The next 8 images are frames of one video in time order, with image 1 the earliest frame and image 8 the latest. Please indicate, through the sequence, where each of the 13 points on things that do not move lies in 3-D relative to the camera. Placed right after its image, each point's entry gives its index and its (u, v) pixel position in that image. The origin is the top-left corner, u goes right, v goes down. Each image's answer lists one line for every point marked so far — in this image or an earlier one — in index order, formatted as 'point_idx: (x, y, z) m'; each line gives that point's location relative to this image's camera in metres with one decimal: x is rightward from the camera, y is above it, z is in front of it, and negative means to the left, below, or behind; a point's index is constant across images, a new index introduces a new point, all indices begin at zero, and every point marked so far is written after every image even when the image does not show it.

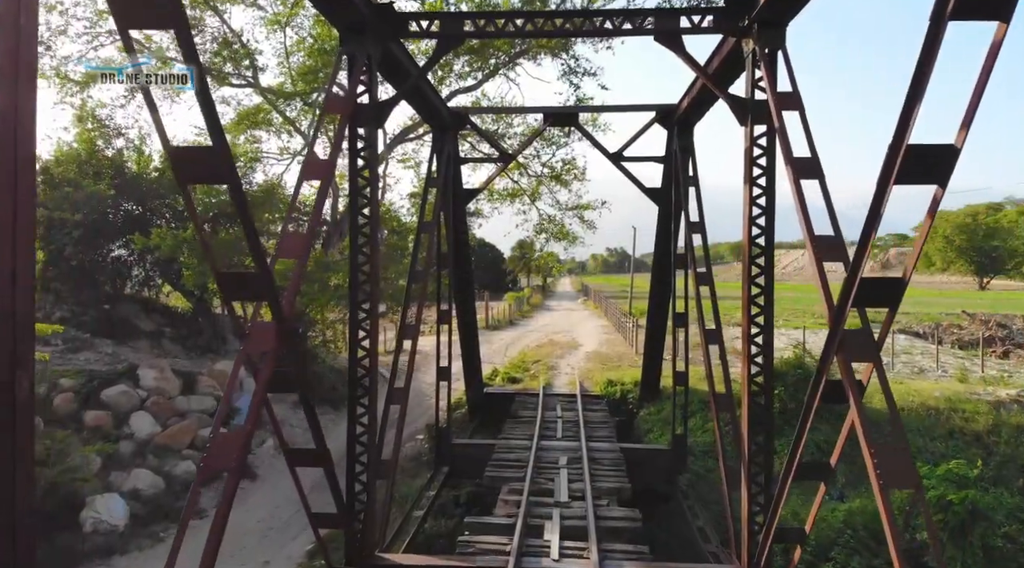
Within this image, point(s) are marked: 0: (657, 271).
0: (+2.3, +0.2, +10.9) m
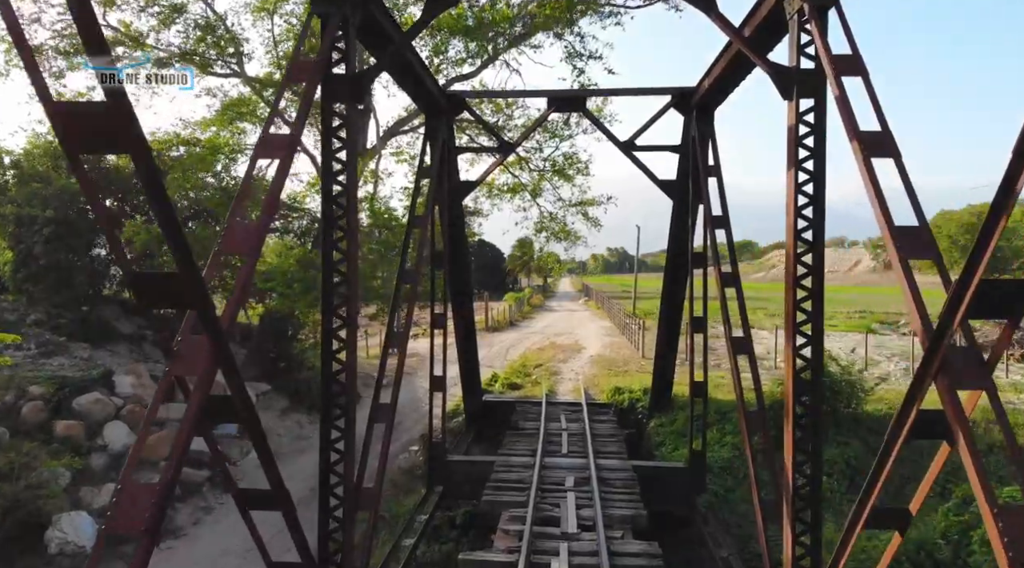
0: (+2.3, +0.2, +10.0) m
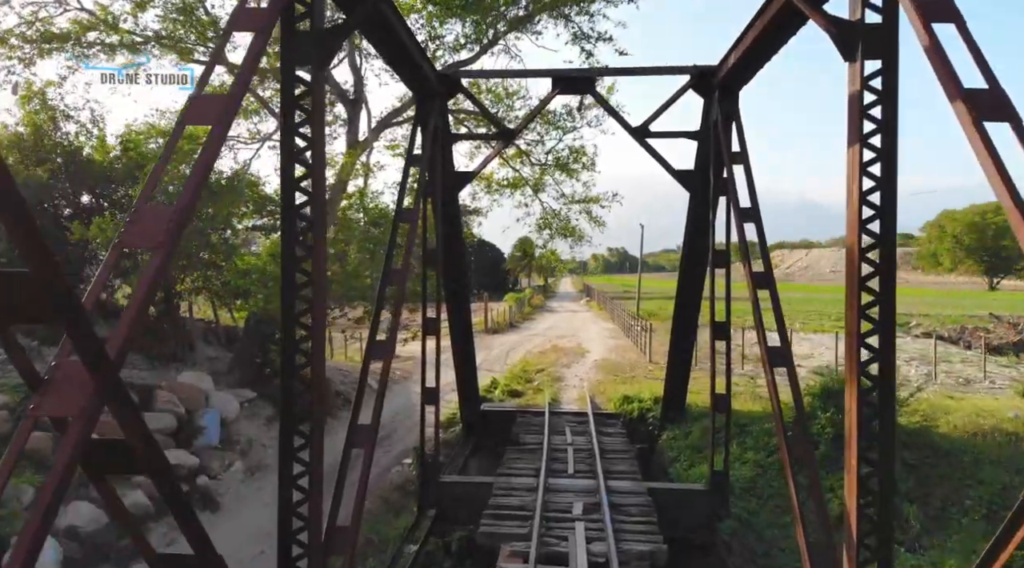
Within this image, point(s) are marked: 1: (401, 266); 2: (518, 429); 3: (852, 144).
0: (+2.3, +0.2, +9.1) m
1: (-1.1, +0.2, +6.6) m
2: (+0.1, -2.2, +10.4) m
3: (+2.0, +0.8, +4.0) m
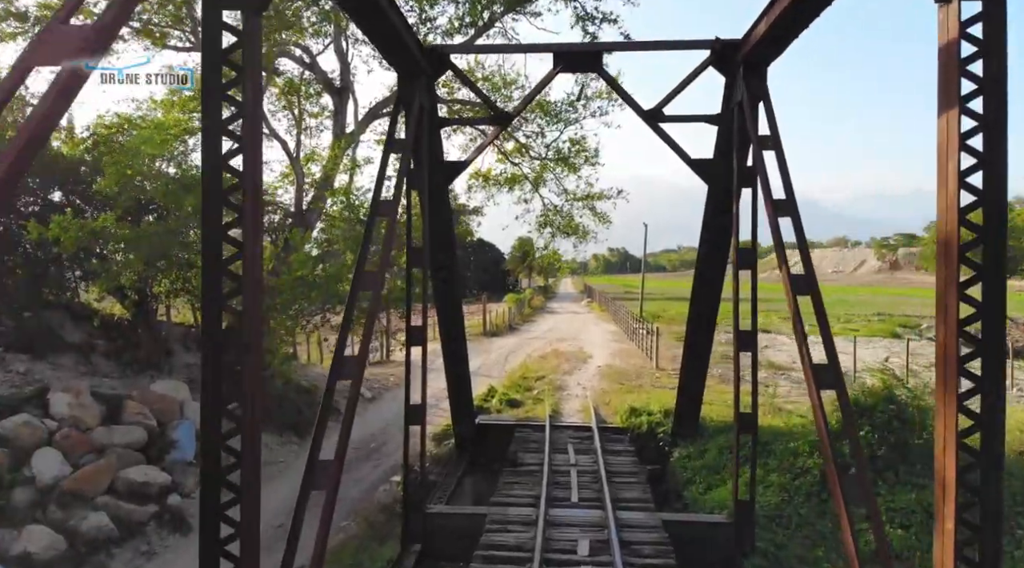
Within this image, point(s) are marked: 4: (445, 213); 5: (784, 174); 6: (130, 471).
0: (+2.3, +0.2, +8.2) m
1: (-1.1, +0.1, +5.6) m
2: (+0.1, -2.2, +9.4) m
3: (+1.9, +0.8, +3.1) m
4: (-0.8, +0.8, +8.0) m
5: (+2.3, +0.9, +5.9) m
6: (-6.0, -2.9, +10.9) m
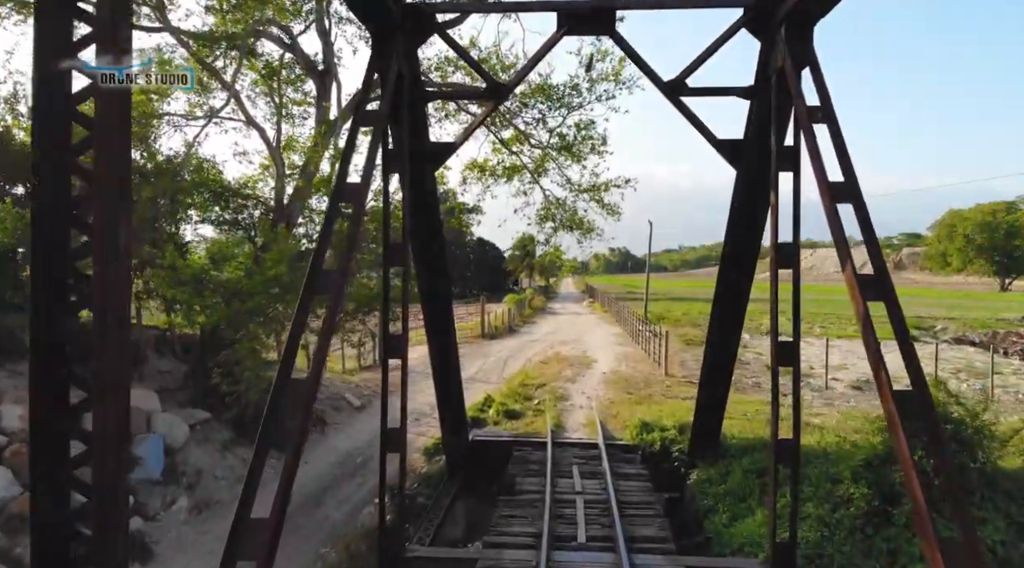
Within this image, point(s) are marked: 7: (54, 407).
0: (+2.2, +0.1, +7.1) m
1: (-1.1, +0.1, +4.6) m
2: (0.0, -2.2, +8.3) m
3: (+1.9, +0.8, +2.0) m
4: (-0.8, +0.8, +6.9) m
5: (+2.3, +0.9, +4.8) m
6: (-6.0, -2.9, +9.8) m
7: (-1.5, -0.6, +2.2) m
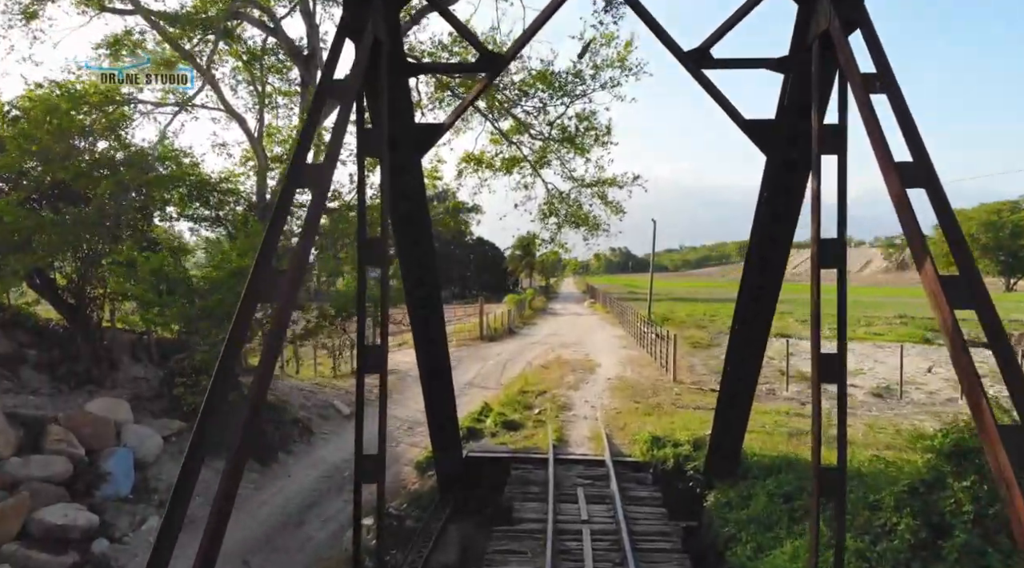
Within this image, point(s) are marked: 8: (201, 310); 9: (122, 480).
0: (+2.2, +0.1, +6.3) m
1: (-1.2, +0.1, +3.7) m
2: (0.0, -2.3, +7.5) m
3: (+1.9, +0.8, +1.2) m
4: (-0.8, +0.8, +6.1) m
5: (+2.3, +0.9, +4.0) m
6: (-6.0, -3.0, +9.0) m
7: (-1.5, -0.6, +1.4) m
8: (-4.6, -0.4, +10.6) m
9: (-5.7, -2.9, +10.2) m
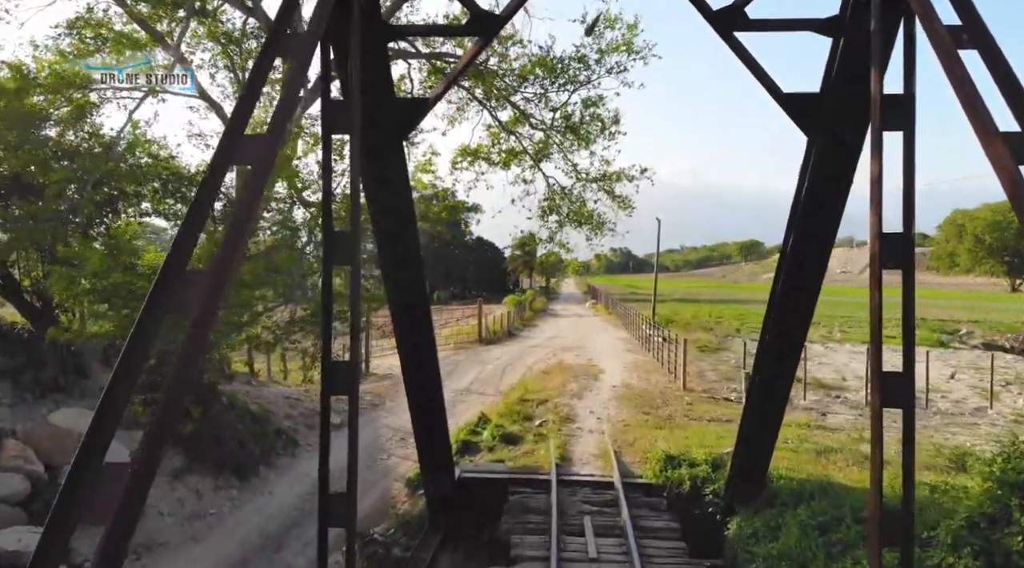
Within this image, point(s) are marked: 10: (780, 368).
0: (+2.2, +0.1, +5.4) m
1: (-1.2, +0.1, +2.9) m
2: (0.0, -2.3, +6.6) m
3: (+1.9, +0.7, +0.3) m
4: (-0.9, +0.8, +5.2) m
5: (+2.2, +0.9, +3.1) m
6: (-6.1, -3.0, +8.1) m
7: (-1.5, -0.6, +0.5) m
8: (-4.7, -0.4, +9.8) m
9: (-5.8, -2.9, +9.3) m
10: (+2.3, -0.7, +5.8) m
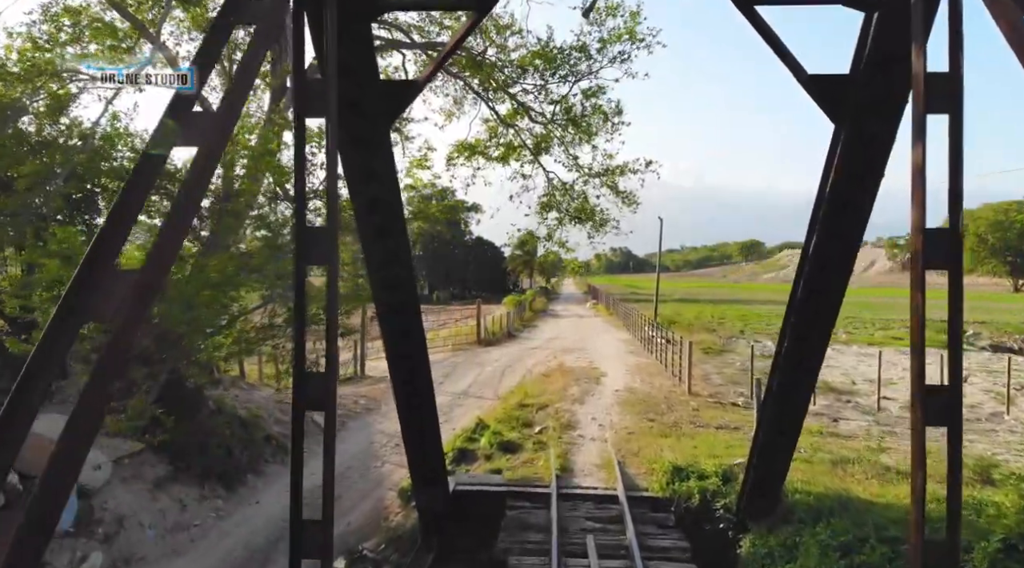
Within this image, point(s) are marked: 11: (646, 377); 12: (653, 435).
0: (+2.2, +0.1, +4.9) m
1: (-1.2, +0.1, +2.4) m
2: (0.0, -2.3, +6.2) m
3: (+1.8, +0.7, -0.2) m
4: (-0.9, +0.8, +4.8) m
5: (+2.2, +0.9, +2.6) m
6: (-6.1, -3.0, +7.6) m
7: (-1.5, -0.6, +0.1) m
8: (-4.7, -0.4, +9.3) m
9: (-5.8, -2.9, +8.9) m
10: (+2.3, -0.7, +5.4) m
11: (+3.1, -2.1, +15.7) m
12: (+1.9, -2.1, +9.5) m
